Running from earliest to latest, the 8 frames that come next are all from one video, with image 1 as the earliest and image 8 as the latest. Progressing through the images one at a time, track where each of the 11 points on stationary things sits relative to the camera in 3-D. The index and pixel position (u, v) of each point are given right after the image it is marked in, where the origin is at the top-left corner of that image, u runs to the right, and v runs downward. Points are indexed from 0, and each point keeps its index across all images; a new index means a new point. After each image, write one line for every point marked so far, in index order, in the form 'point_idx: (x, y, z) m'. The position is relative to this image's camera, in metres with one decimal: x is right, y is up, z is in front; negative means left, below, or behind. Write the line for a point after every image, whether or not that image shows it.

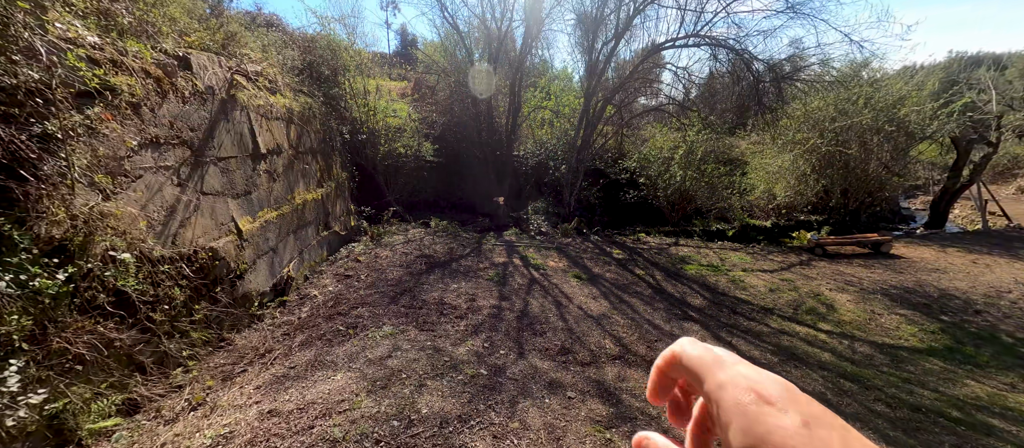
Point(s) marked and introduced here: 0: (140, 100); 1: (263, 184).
0: (-2.3, +0.8, +2.4) m
1: (-2.6, +0.4, +3.9) m
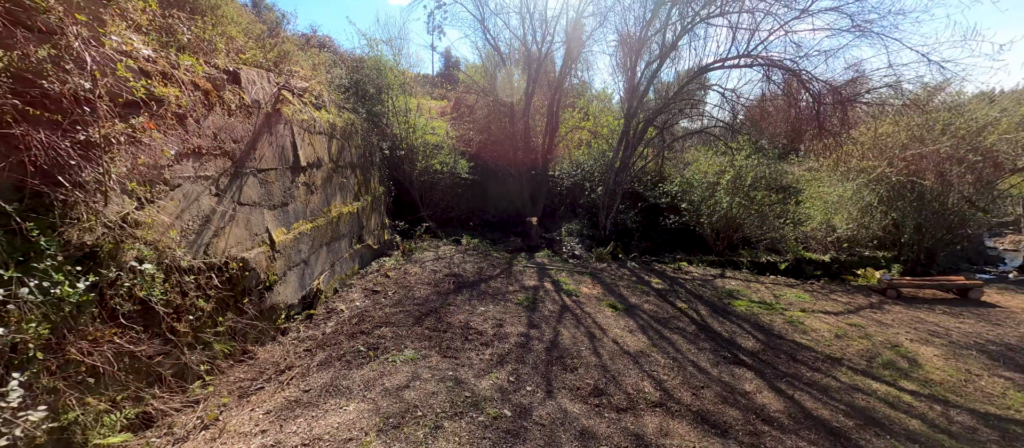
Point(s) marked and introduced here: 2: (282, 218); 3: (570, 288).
0: (-2.1, +0.7, +2.4) m
1: (-2.3, +0.3, +4.0) m
2: (-2.2, +0.1, +3.5) m
3: (+0.8, -0.9, +5.2) m
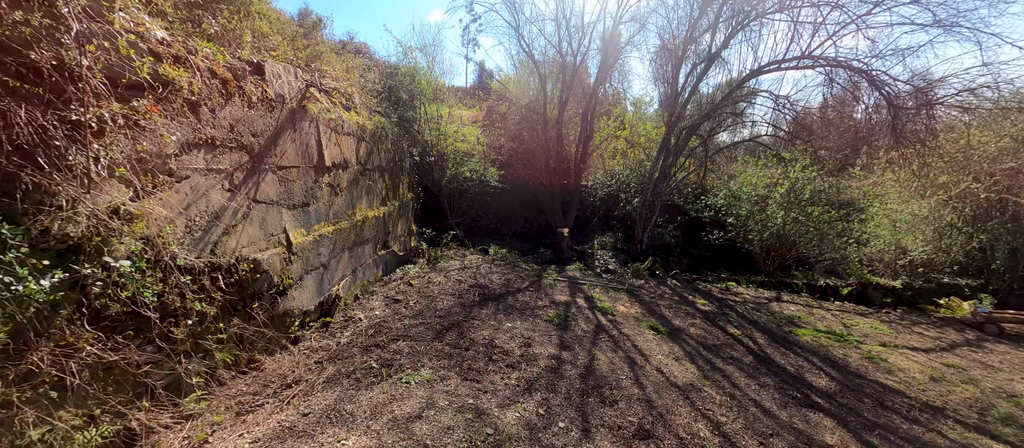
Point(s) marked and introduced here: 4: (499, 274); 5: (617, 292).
0: (-1.9, +0.8, +2.3) m
1: (-1.9, +0.3, +3.8) m
2: (-1.9, 0.0, +3.4) m
3: (+1.2, -1.0, +4.7) m
4: (-0.2, -0.7, +5.6) m
5: (+1.5, -1.0, +5.3) m
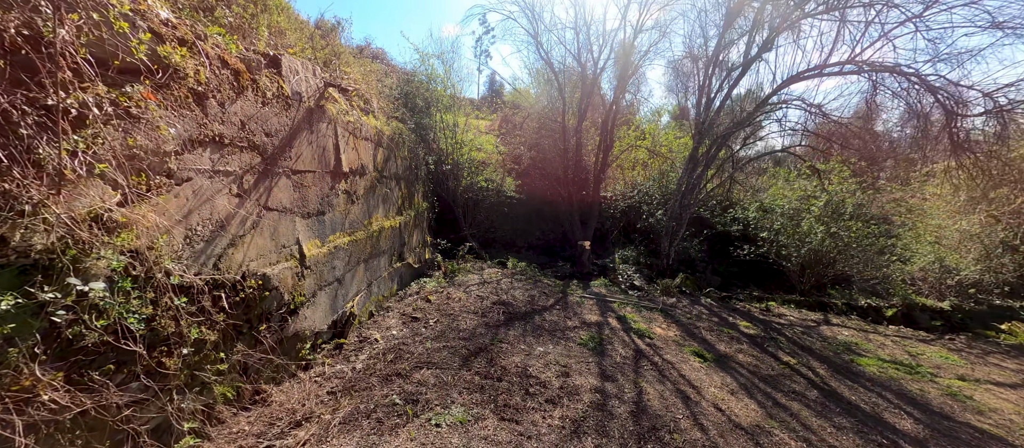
0: (-1.6, +0.7, +2.0) m
1: (-1.6, +0.2, +3.5) m
2: (-1.6, 0.0, +3.0) m
3: (+1.5, -1.2, +4.3) m
4: (+0.1, -0.9, +5.2) m
5: (+1.8, -1.2, +4.9) m
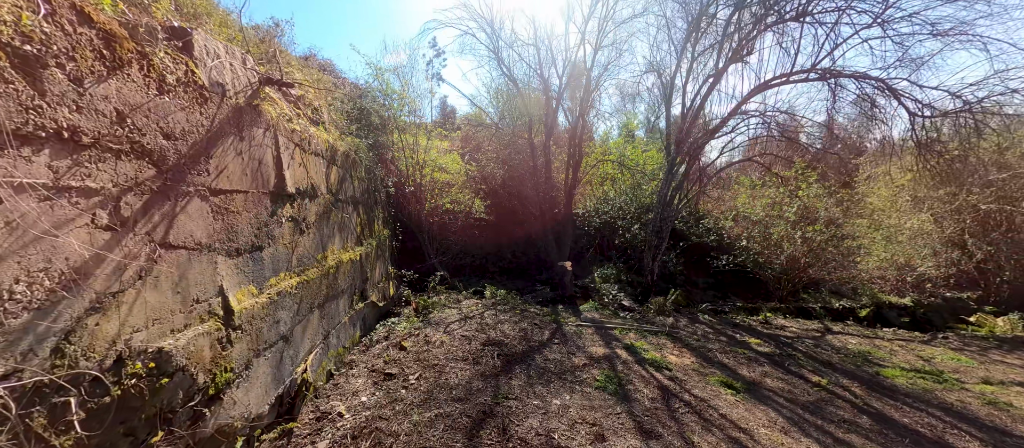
0: (-1.5, +0.5, +1.2) m
1: (-1.6, -0.1, +2.6) m
2: (-1.5, -0.3, +2.2) m
3: (+1.4, -1.3, +3.8) m
4: (0.0, -1.2, +4.5) m
5: (+1.7, -1.3, +4.4) m
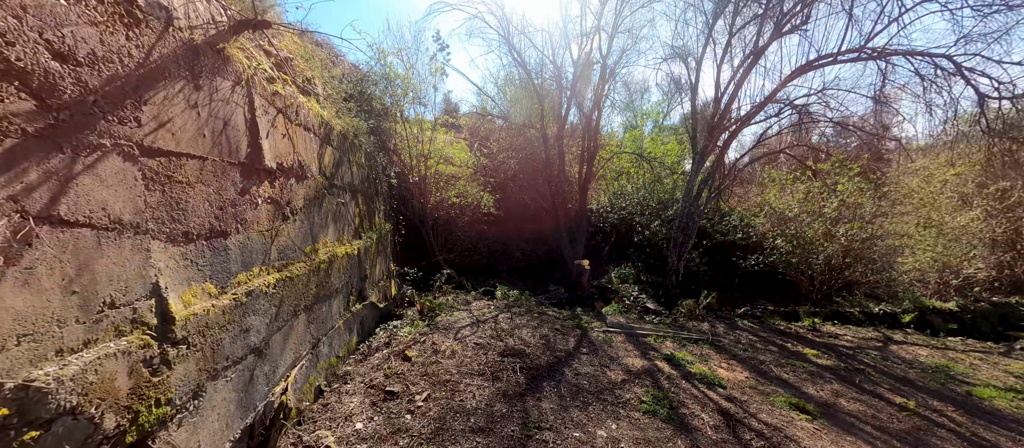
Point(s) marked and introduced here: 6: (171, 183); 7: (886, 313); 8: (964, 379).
0: (-1.3, +0.6, +0.6) m
1: (-1.4, 0.0, +2.1) m
2: (-1.3, -0.2, +1.7) m
3: (+1.6, -1.3, +3.2) m
4: (+0.2, -1.1, +3.9) m
5: (+1.9, -1.2, +3.9) m
6: (-1.4, +0.2, +1.5) m
7: (+6.6, -1.6, +6.6) m
8: (+4.0, -1.4, +3.4) m
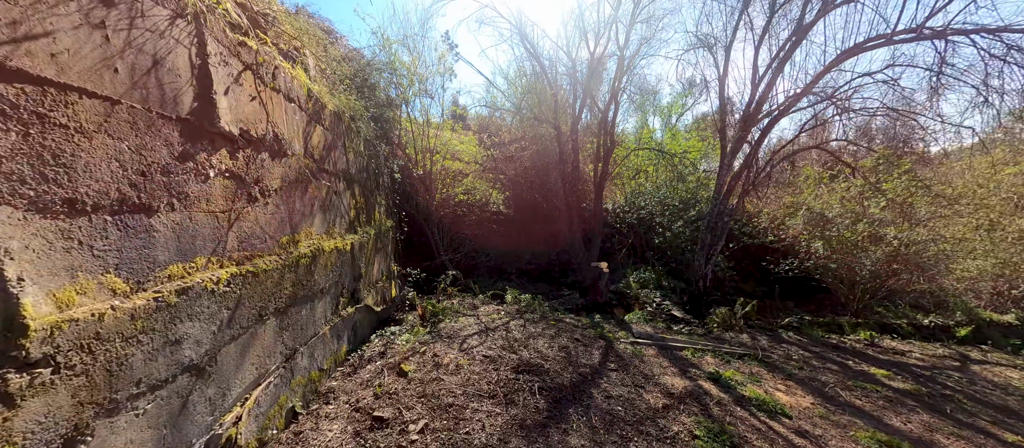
0: (-1.2, +0.8, +0.1) m
1: (-1.3, +0.1, +1.6) m
2: (-1.2, -0.1, +1.2) m
3: (+1.7, -1.2, +2.7) m
4: (+0.3, -1.0, +3.4) m
5: (+2.0, -1.2, +3.3) m
6: (-1.3, +0.3, +1.0) m
7: (+6.7, -1.6, +5.9) m
8: (+4.2, -1.4, +2.8) m
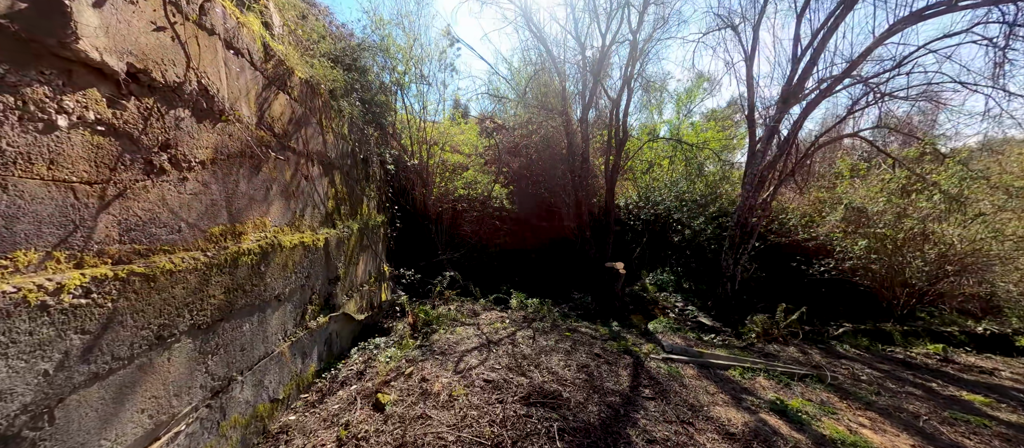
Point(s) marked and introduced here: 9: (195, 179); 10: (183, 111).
0: (-1.1, +0.8, -0.5) m
1: (-1.3, +0.2, +1.0) m
2: (-1.2, 0.0, +0.6) m
3: (+1.8, -1.1, +2.1) m
4: (+0.4, -1.0, +2.8) m
5: (+2.1, -1.1, +2.7) m
6: (-1.2, +0.3, +0.4) m
7: (+6.8, -1.5, +5.3) m
8: (+4.2, -1.3, +2.1) m
9: (-1.3, +0.2, +1.6) m
10: (-1.4, +0.5, +1.5) m
